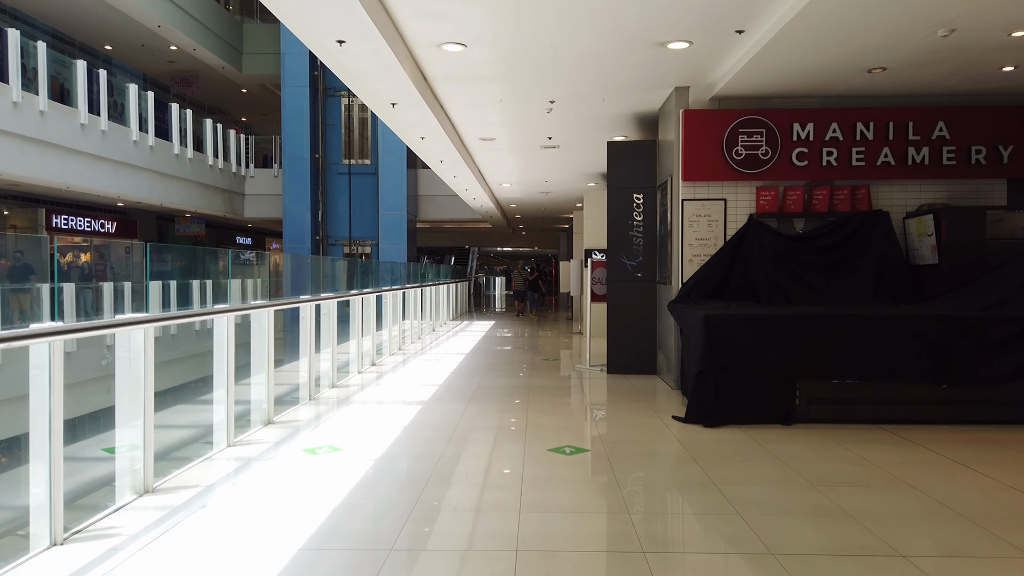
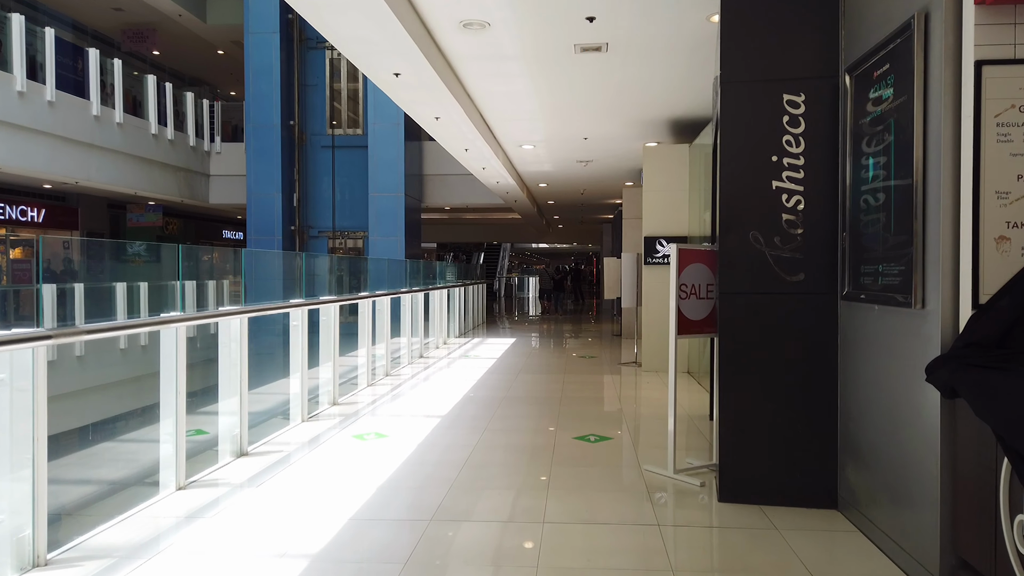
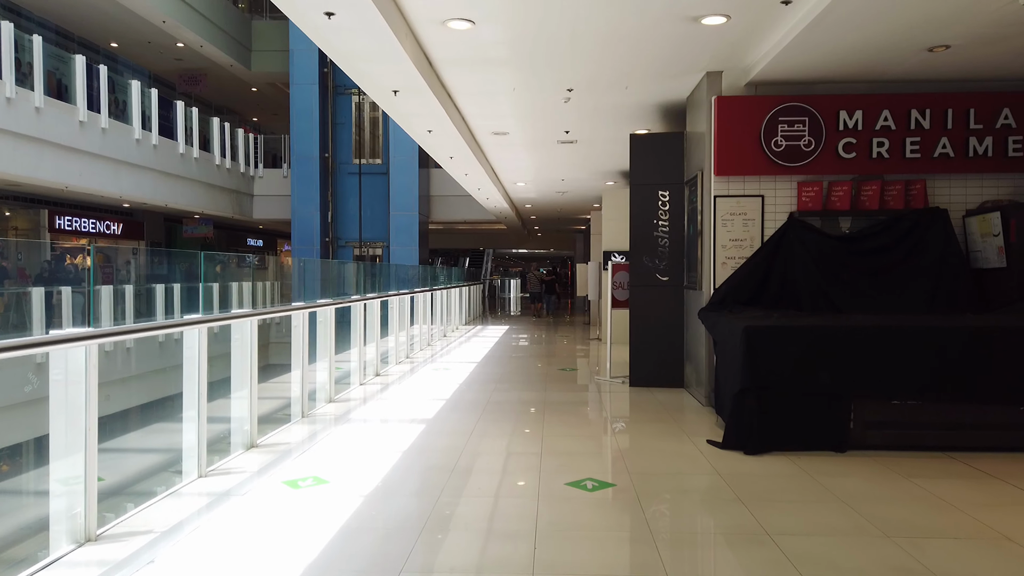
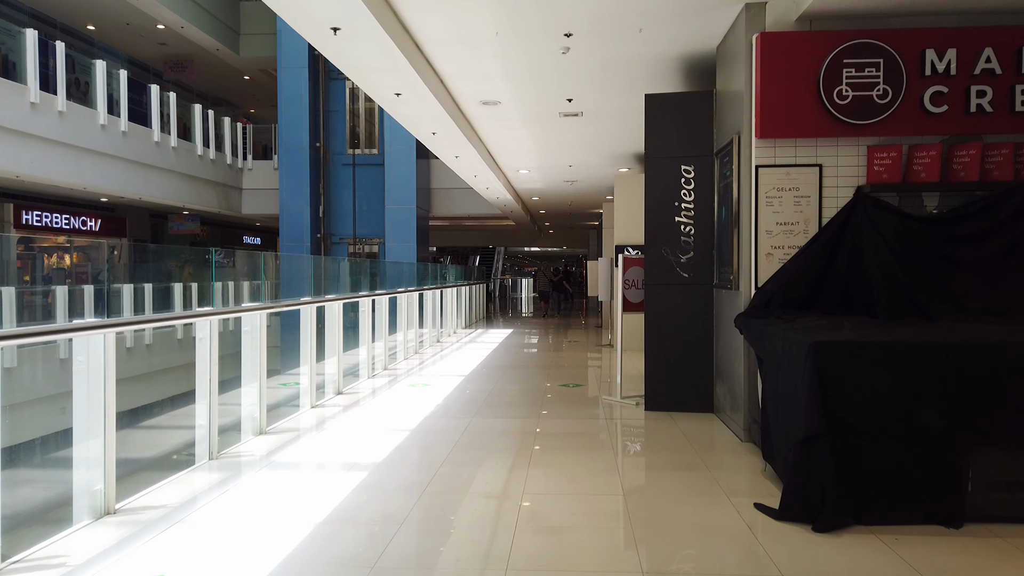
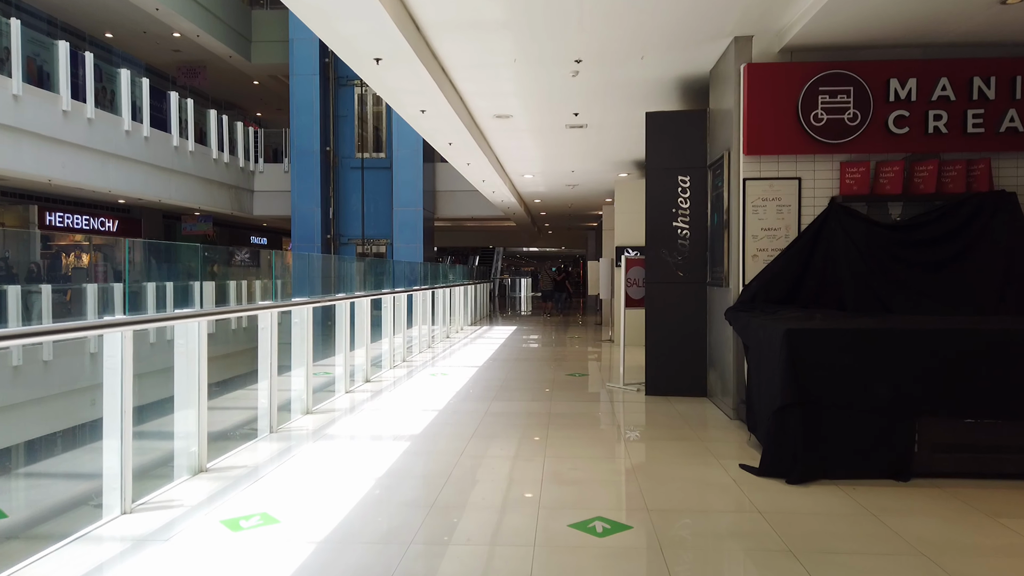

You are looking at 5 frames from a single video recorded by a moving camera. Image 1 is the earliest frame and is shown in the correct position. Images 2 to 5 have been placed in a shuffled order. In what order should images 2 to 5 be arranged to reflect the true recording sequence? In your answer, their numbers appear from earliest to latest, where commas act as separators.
3, 5, 4, 2
